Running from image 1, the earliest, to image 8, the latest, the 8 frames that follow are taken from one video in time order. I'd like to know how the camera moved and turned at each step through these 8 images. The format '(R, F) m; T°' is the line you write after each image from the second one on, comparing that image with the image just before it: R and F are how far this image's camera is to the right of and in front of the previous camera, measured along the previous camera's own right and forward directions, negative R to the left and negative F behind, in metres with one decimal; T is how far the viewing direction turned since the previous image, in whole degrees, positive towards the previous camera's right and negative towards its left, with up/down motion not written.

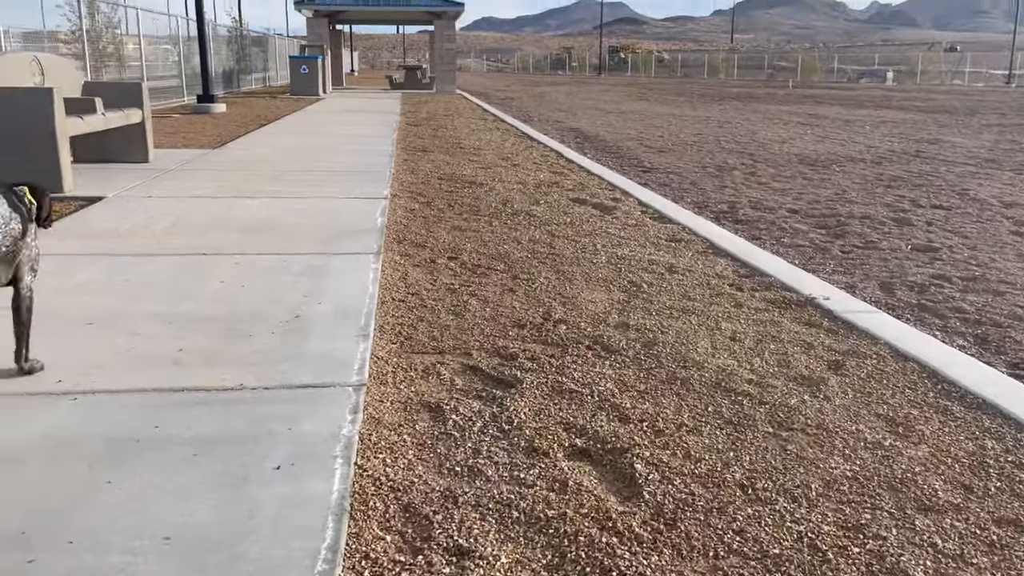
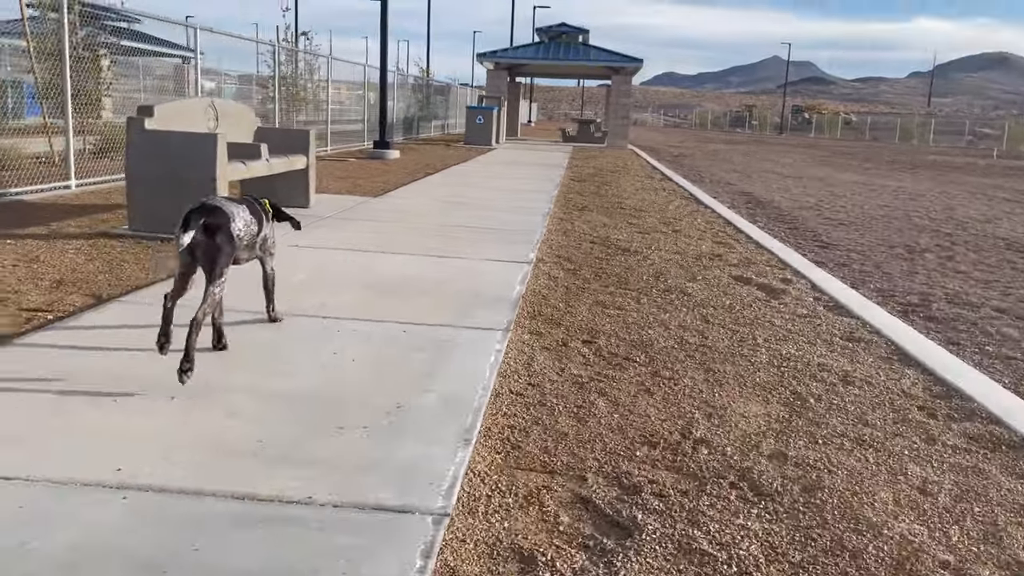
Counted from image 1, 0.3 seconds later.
(+0.1, +0.6) m; -11°
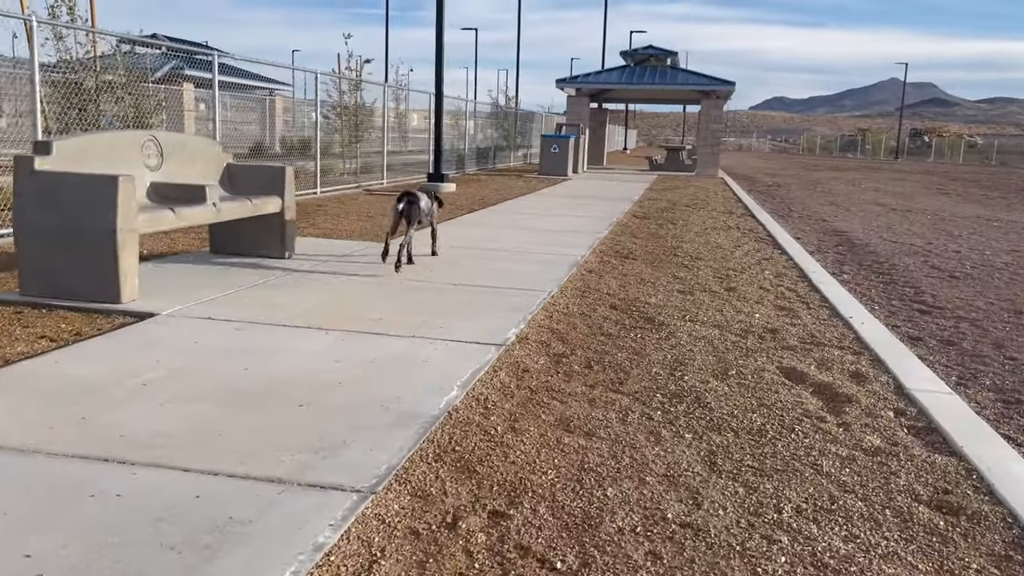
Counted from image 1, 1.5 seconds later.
(+0.8, +1.8) m; -7°
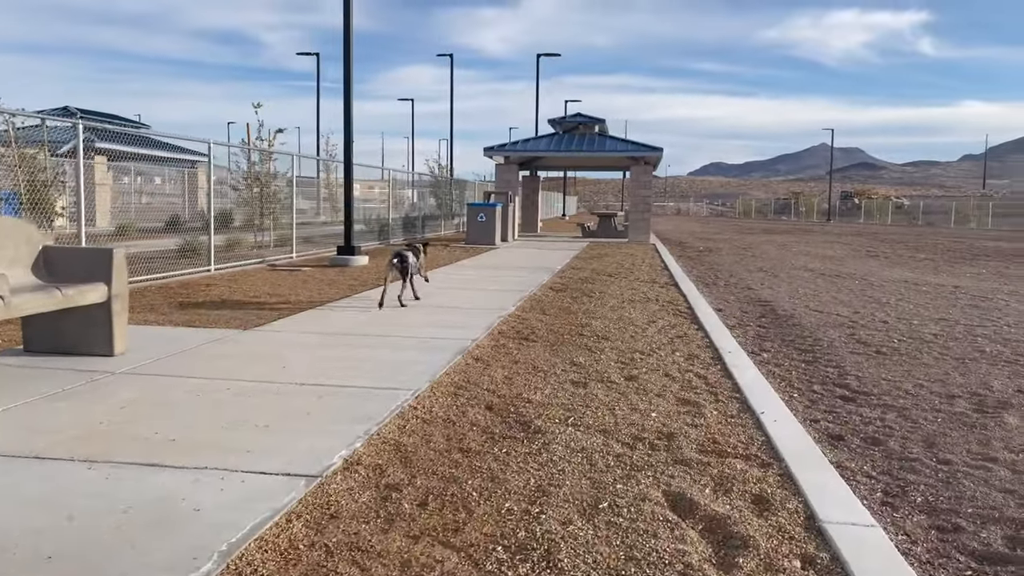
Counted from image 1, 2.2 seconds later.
(+0.7, +1.0) m; +4°
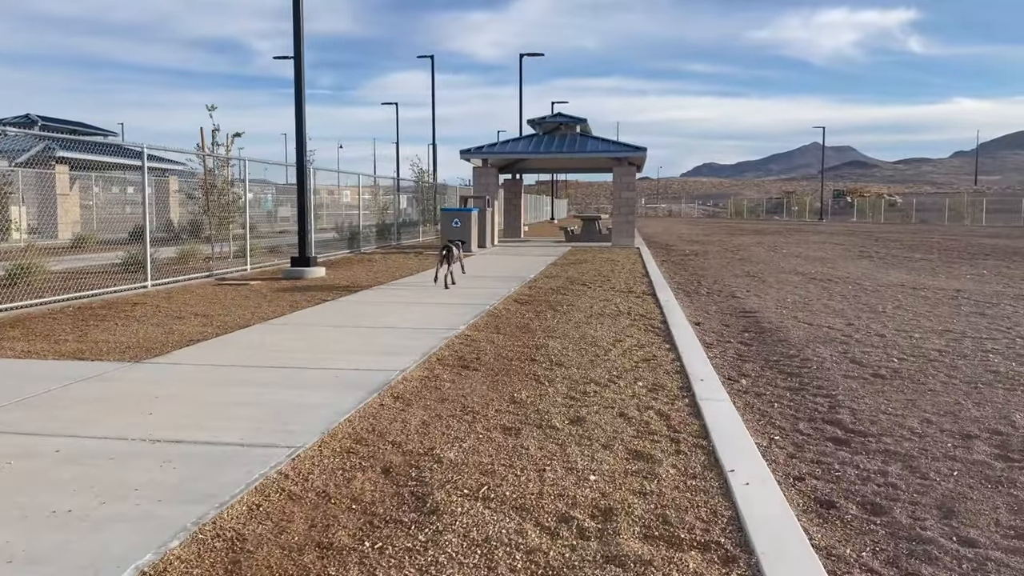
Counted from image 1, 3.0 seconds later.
(+0.5, +1.2) m; 0°
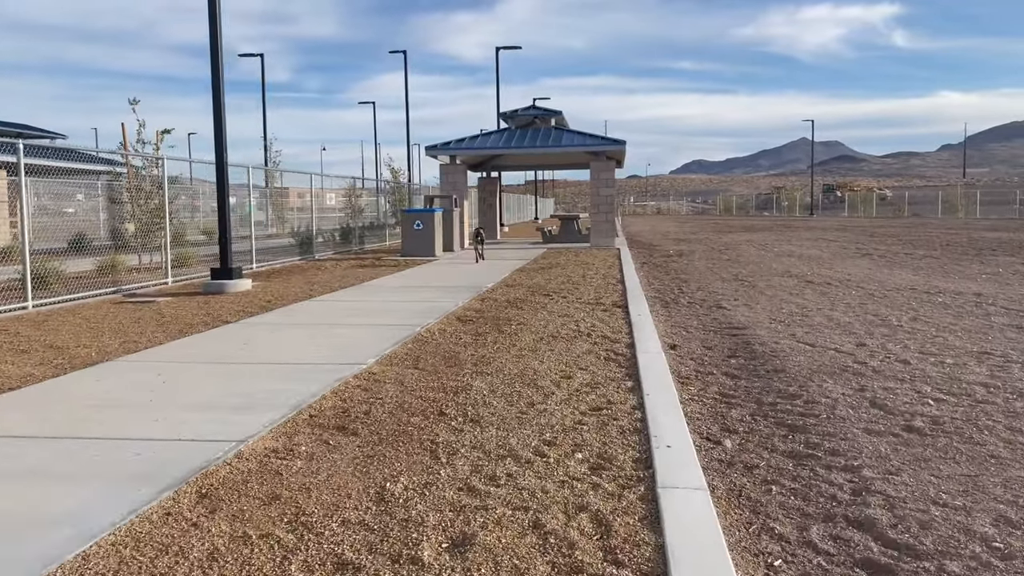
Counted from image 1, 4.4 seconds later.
(+0.6, +2.1) m; +1°
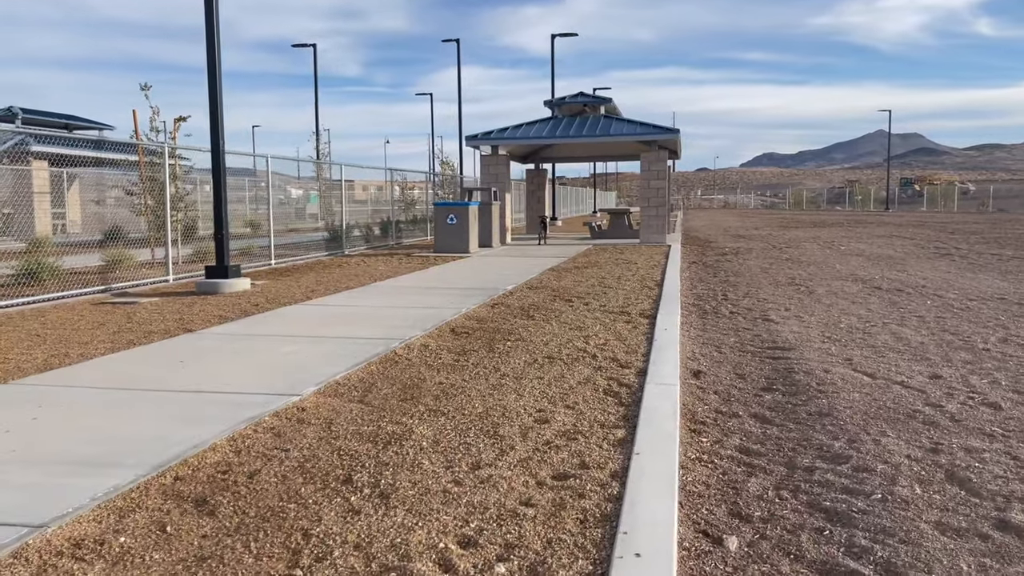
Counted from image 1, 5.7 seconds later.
(+0.7, +1.6) m; -4°
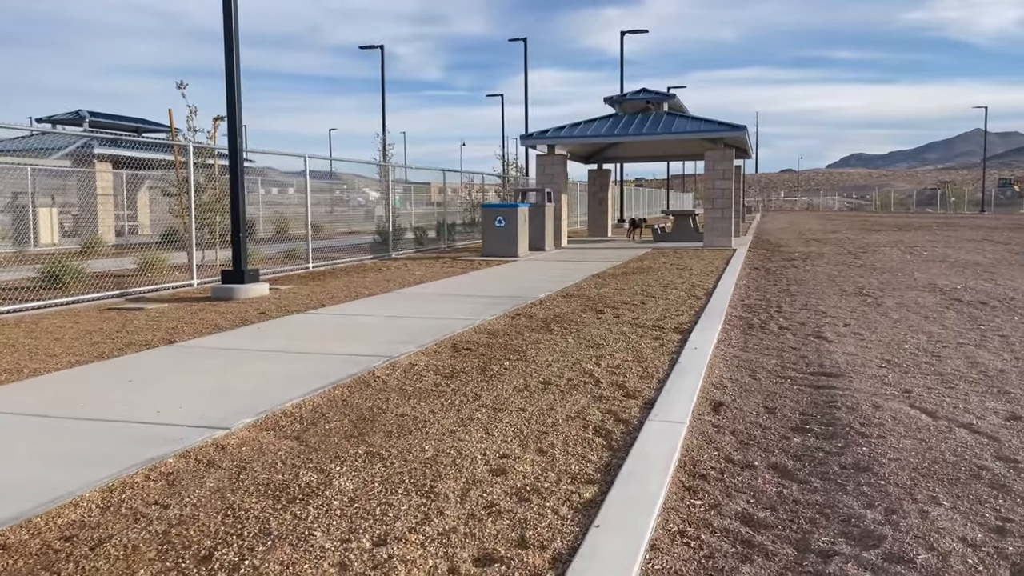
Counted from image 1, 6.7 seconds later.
(+0.7, +1.1) m; -5°
